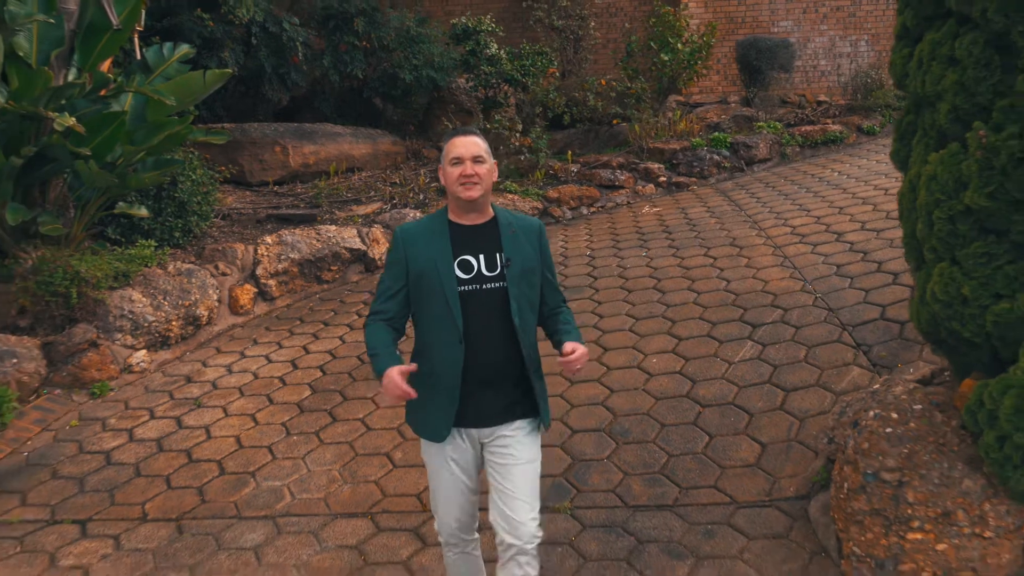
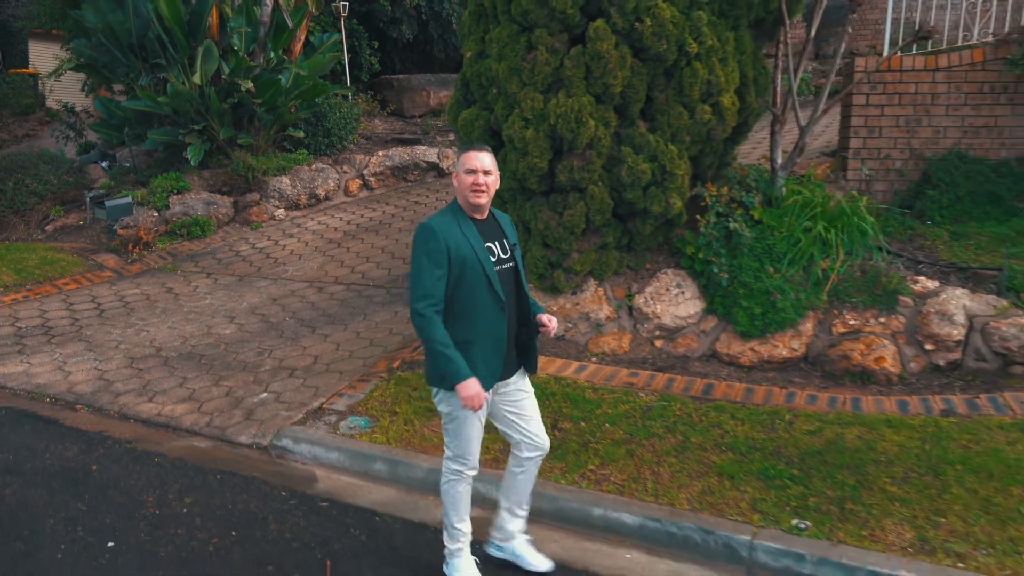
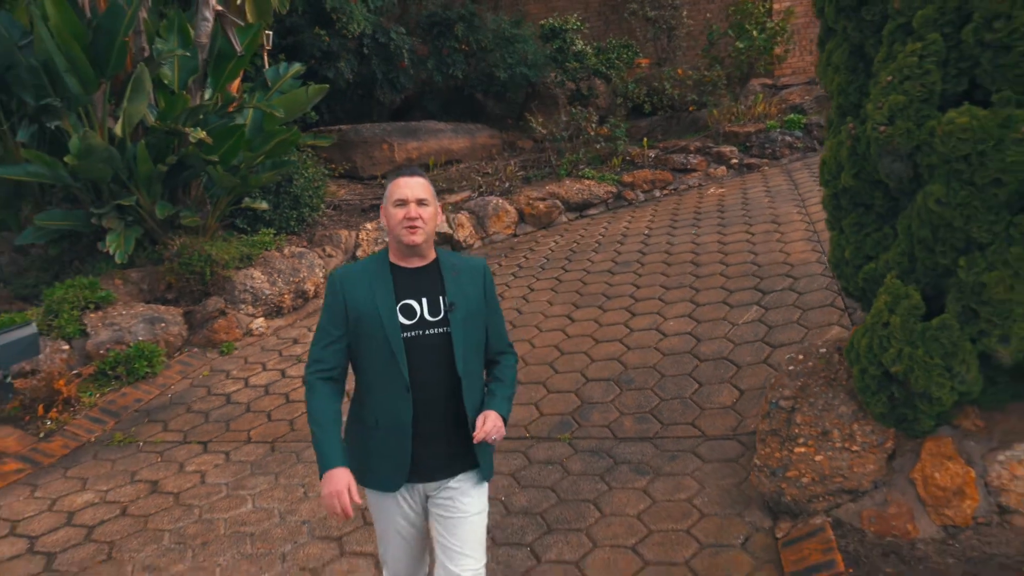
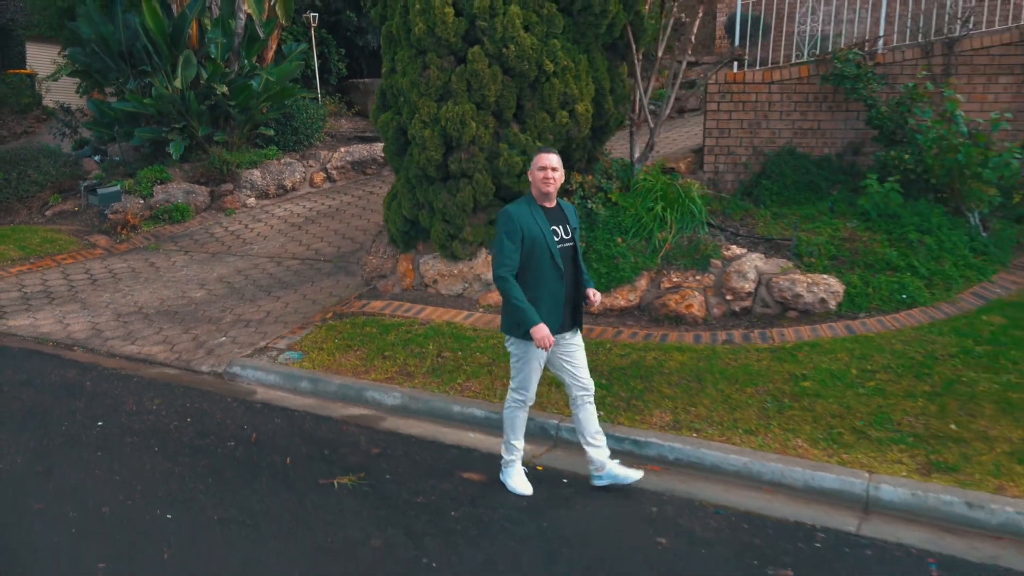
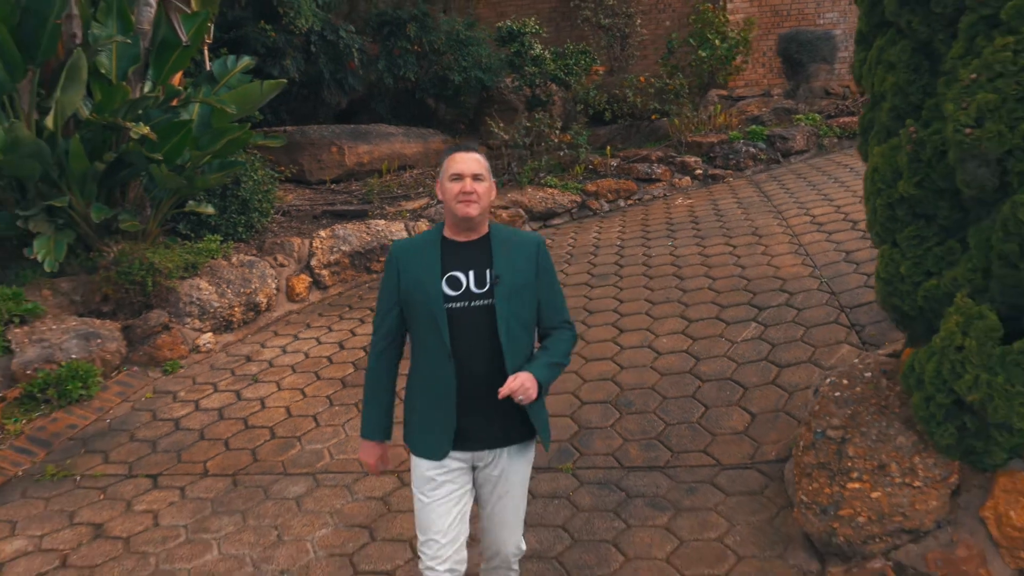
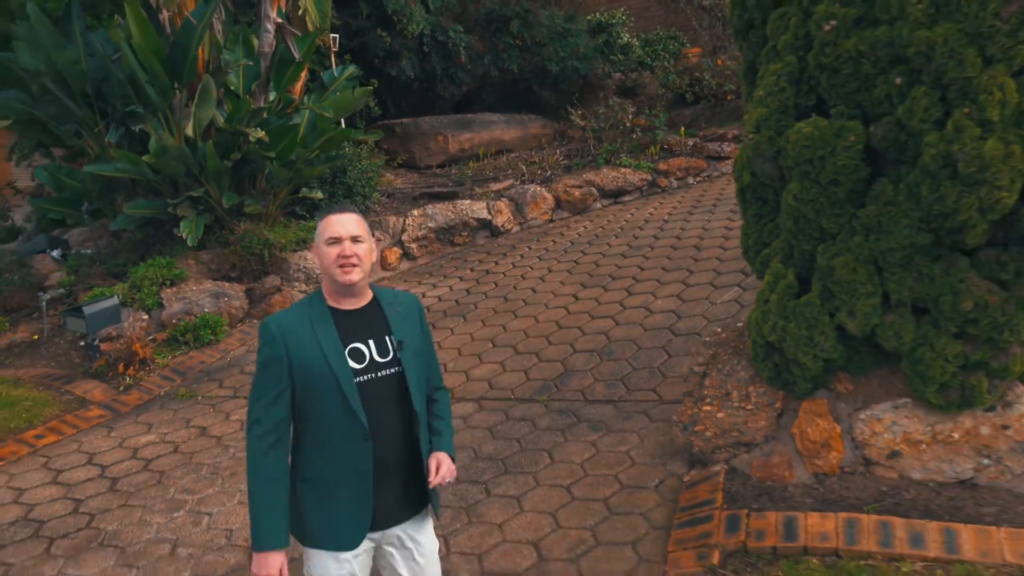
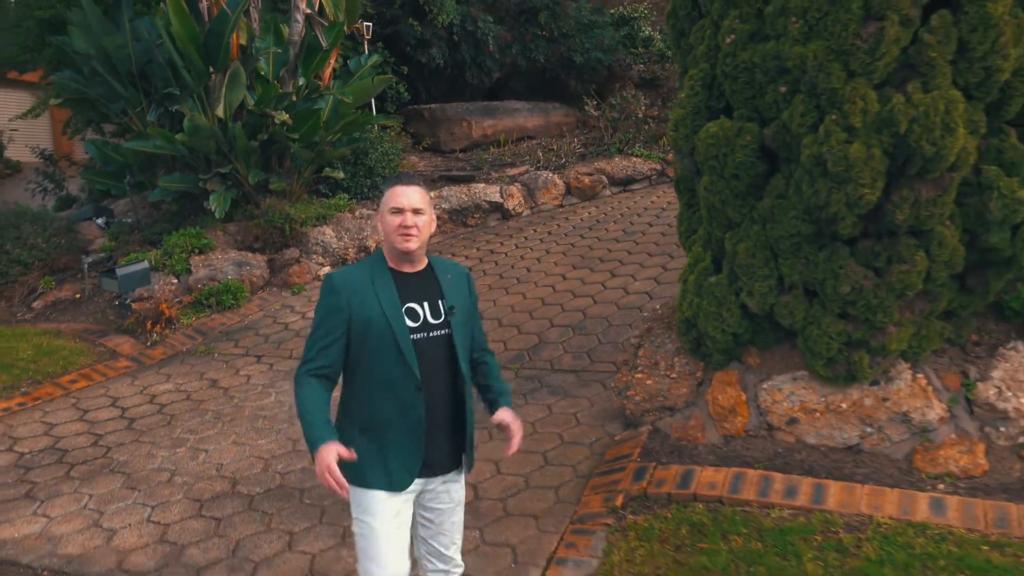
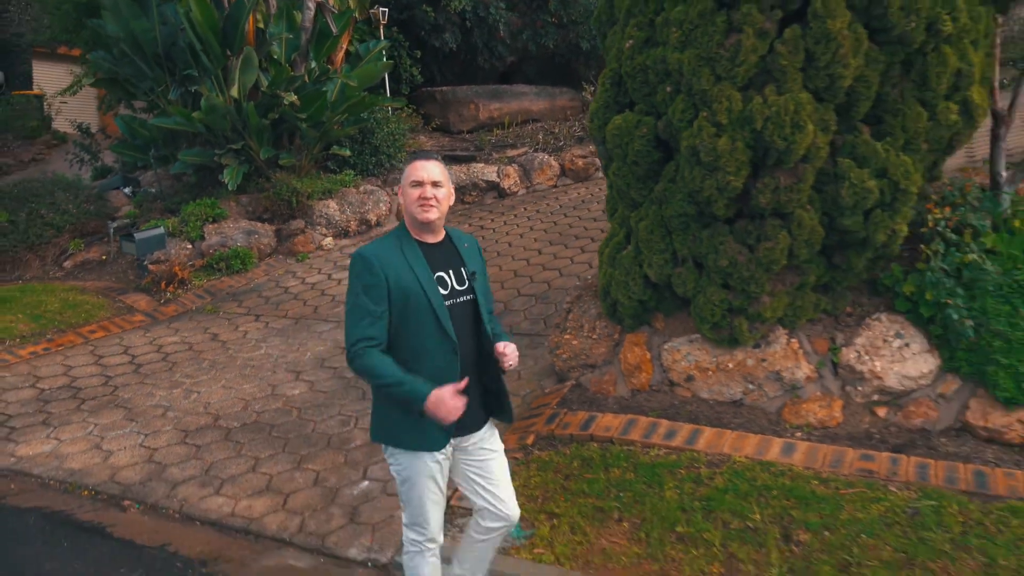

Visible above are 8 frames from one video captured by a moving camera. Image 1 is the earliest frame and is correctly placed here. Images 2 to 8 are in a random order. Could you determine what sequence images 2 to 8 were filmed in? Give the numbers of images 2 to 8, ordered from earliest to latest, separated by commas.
5, 3, 6, 7, 8, 2, 4
